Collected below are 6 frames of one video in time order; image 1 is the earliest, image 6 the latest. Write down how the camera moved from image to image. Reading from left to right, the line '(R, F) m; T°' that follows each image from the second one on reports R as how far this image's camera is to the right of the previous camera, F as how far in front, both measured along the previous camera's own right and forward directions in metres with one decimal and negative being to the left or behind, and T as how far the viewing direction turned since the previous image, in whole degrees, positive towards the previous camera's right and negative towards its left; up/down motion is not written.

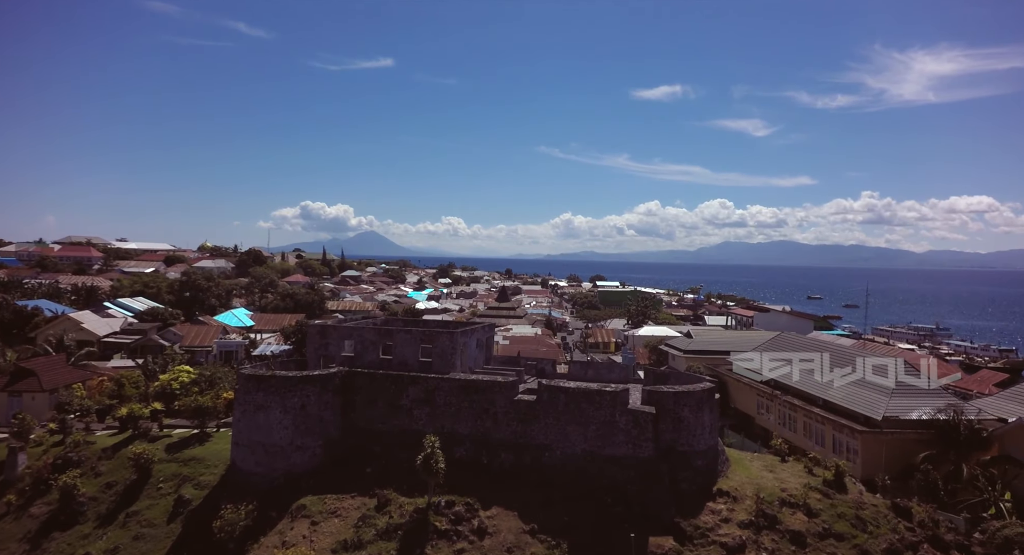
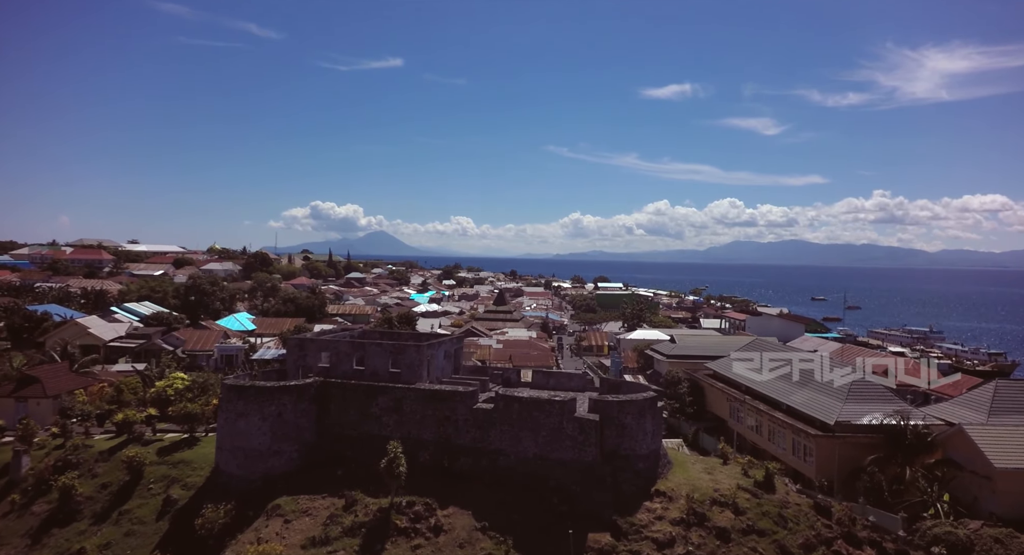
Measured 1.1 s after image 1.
(+1.3, -1.5) m; -1°
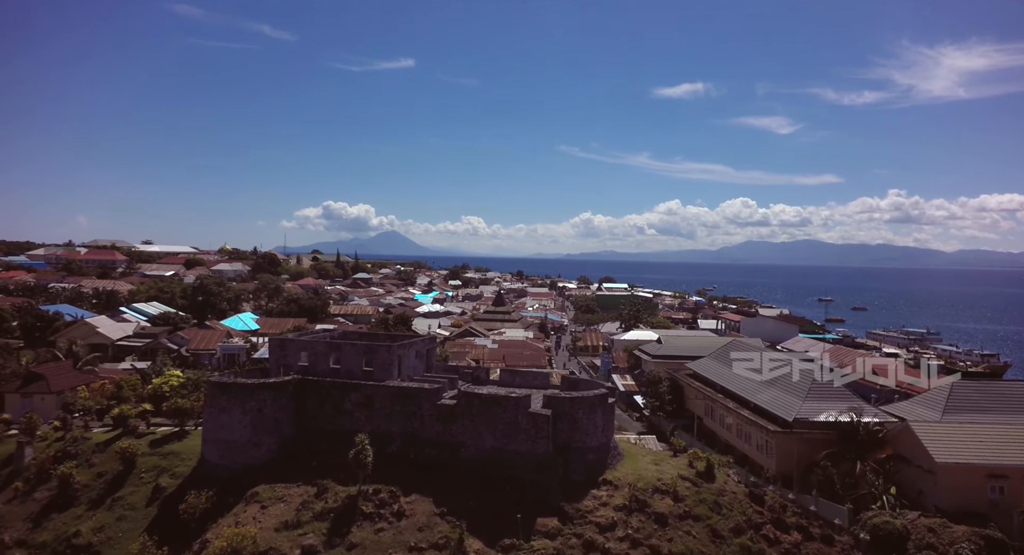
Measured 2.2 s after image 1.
(+1.4, -1.4) m; -1°
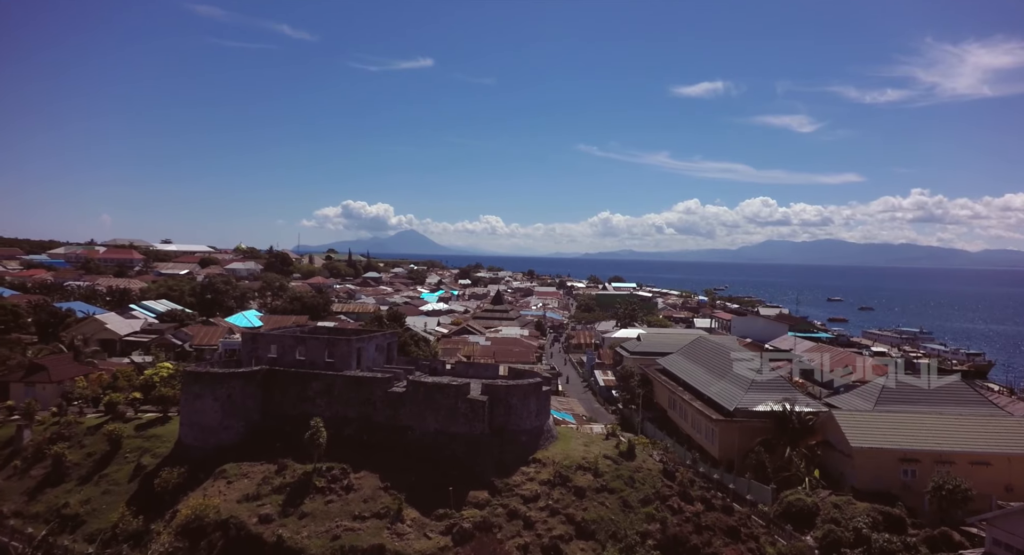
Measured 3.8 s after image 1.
(+2.3, -2.0) m; -1°
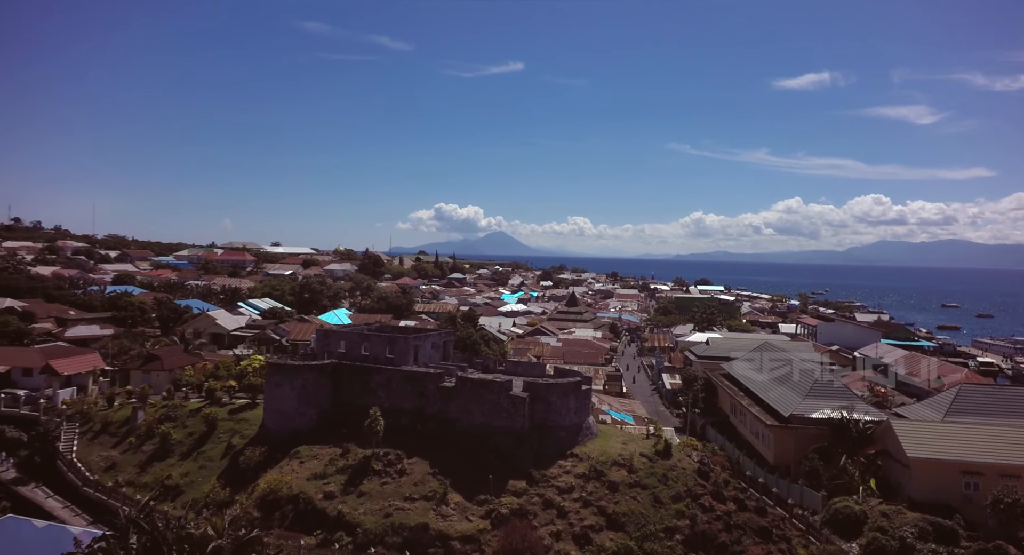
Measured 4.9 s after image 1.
(+1.5, -1.5) m; -7°
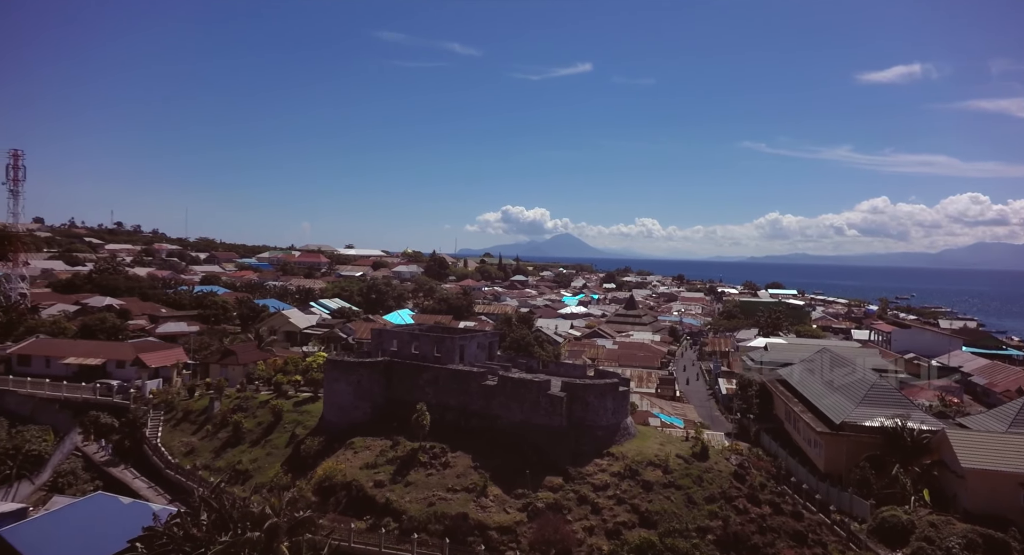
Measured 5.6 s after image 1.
(+0.9, -0.9) m; -5°
